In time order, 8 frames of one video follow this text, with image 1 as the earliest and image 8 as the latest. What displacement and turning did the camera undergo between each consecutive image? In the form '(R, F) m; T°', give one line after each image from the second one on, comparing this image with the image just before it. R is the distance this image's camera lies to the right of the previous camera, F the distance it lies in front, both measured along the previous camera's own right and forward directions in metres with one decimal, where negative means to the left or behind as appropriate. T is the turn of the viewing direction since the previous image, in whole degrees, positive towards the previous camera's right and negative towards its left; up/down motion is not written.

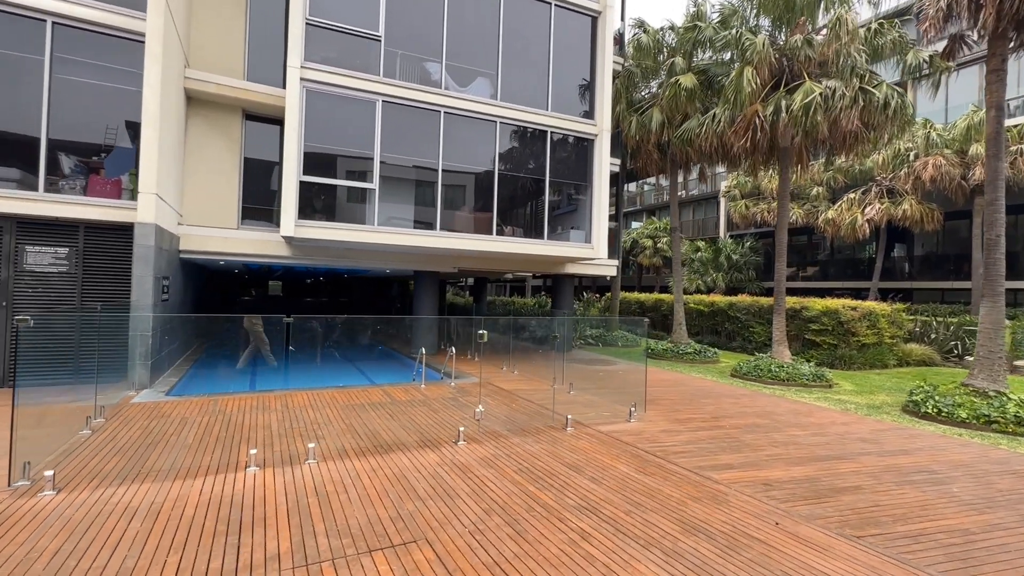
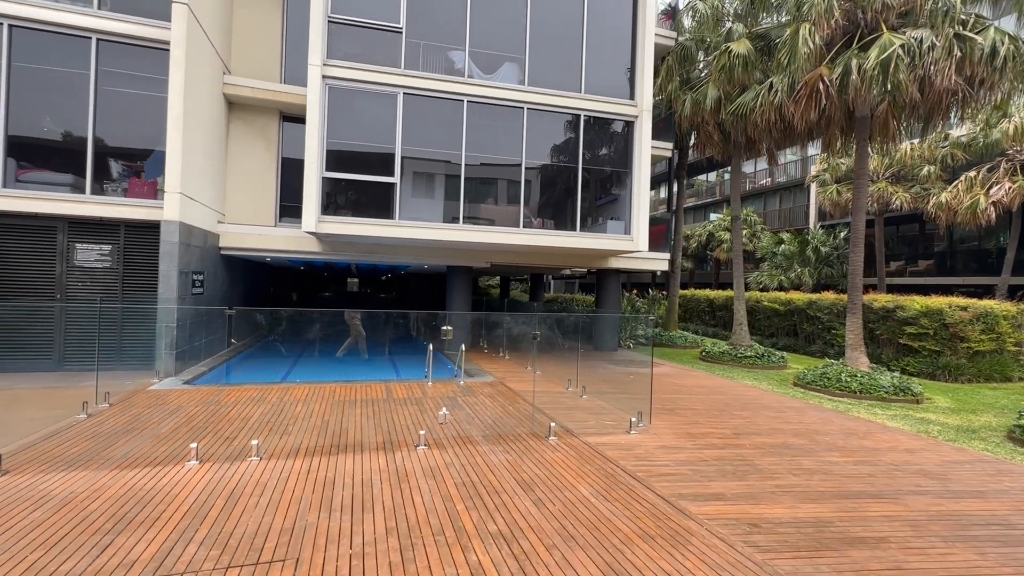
(+1.2, +0.6) m; -10°
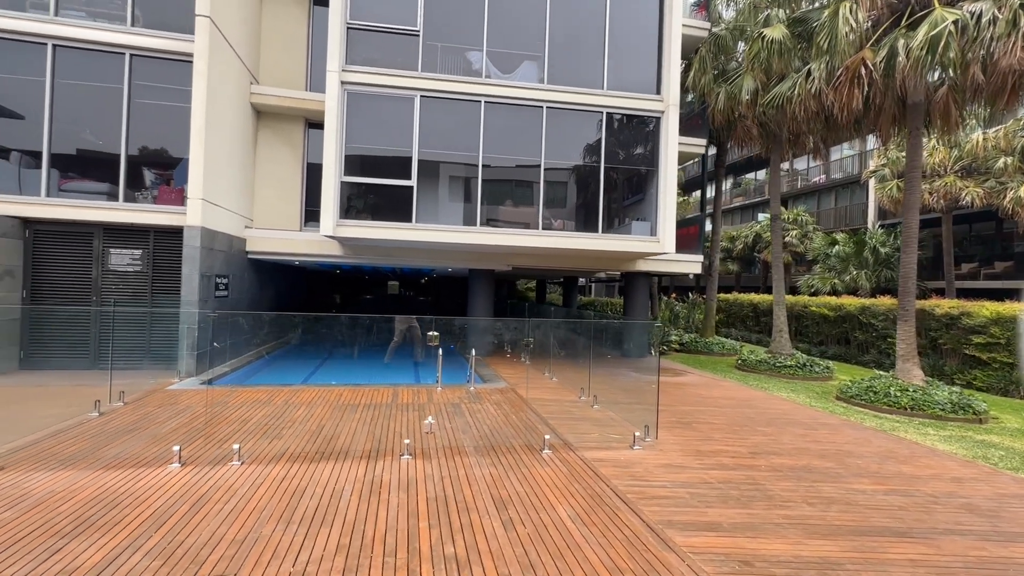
(+0.6, +0.3) m; -6°
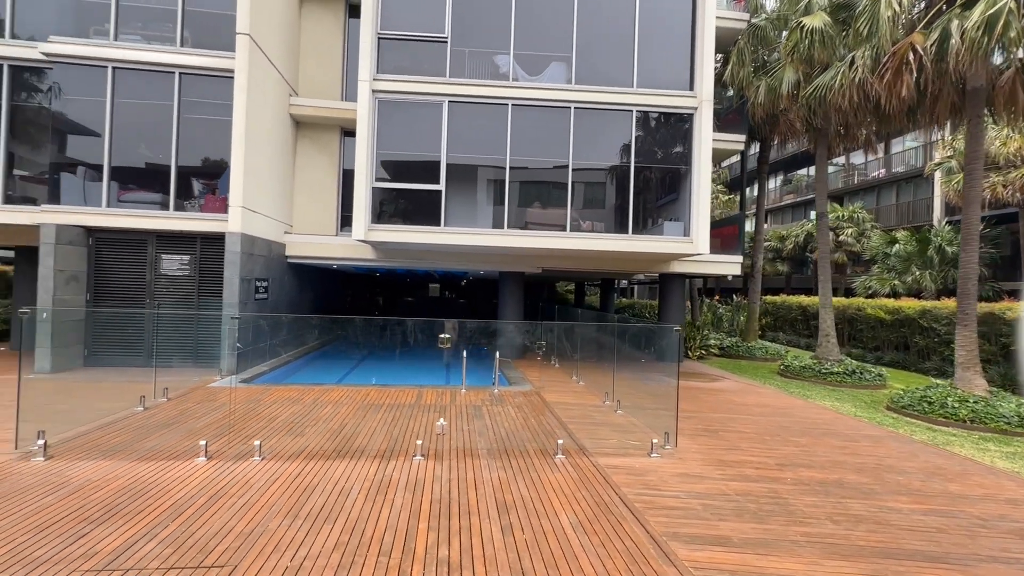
(+0.3, 0.0) m; -5°
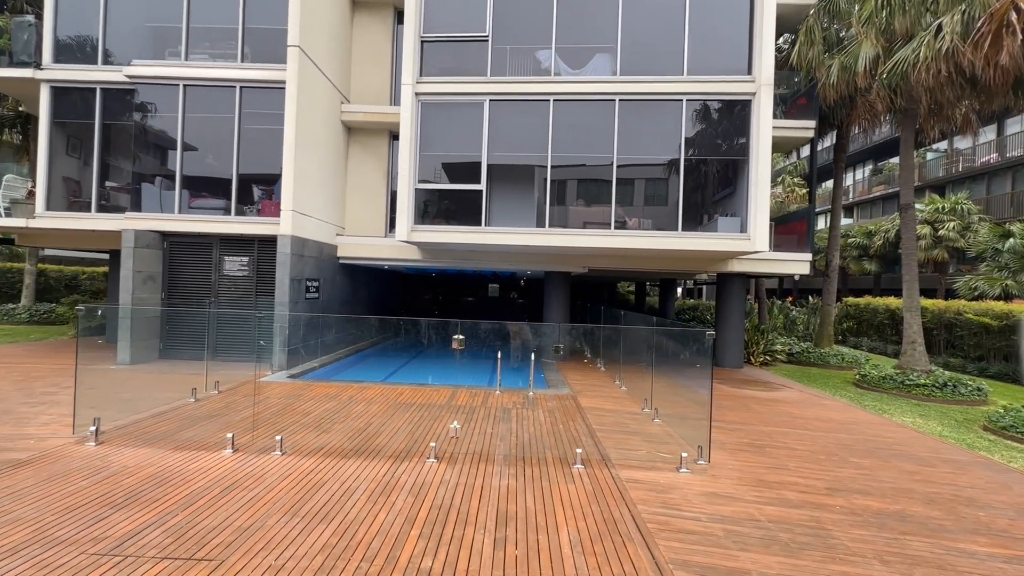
(+0.5, +0.2) m; -8°
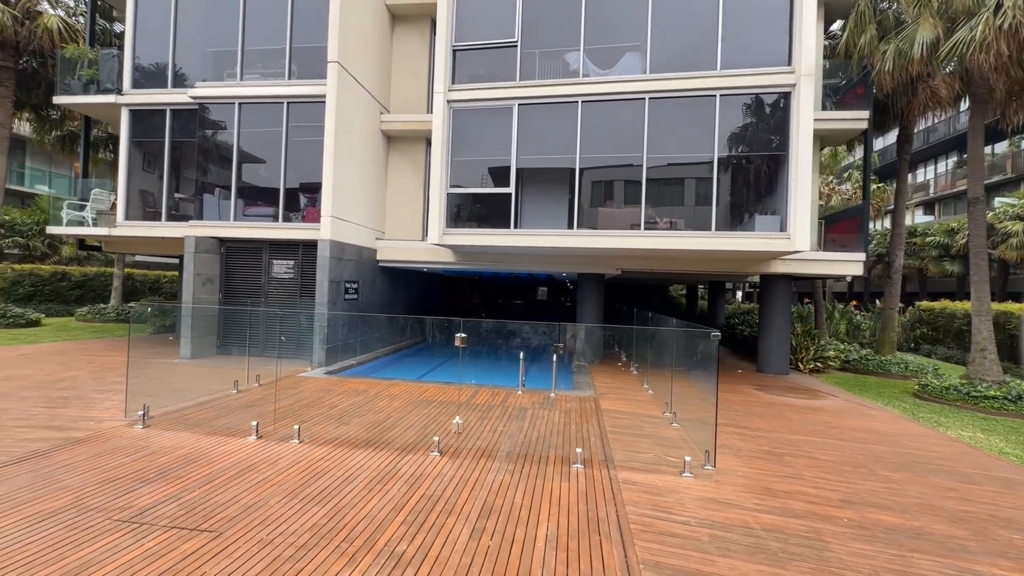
(+0.6, -0.1) m; -7°
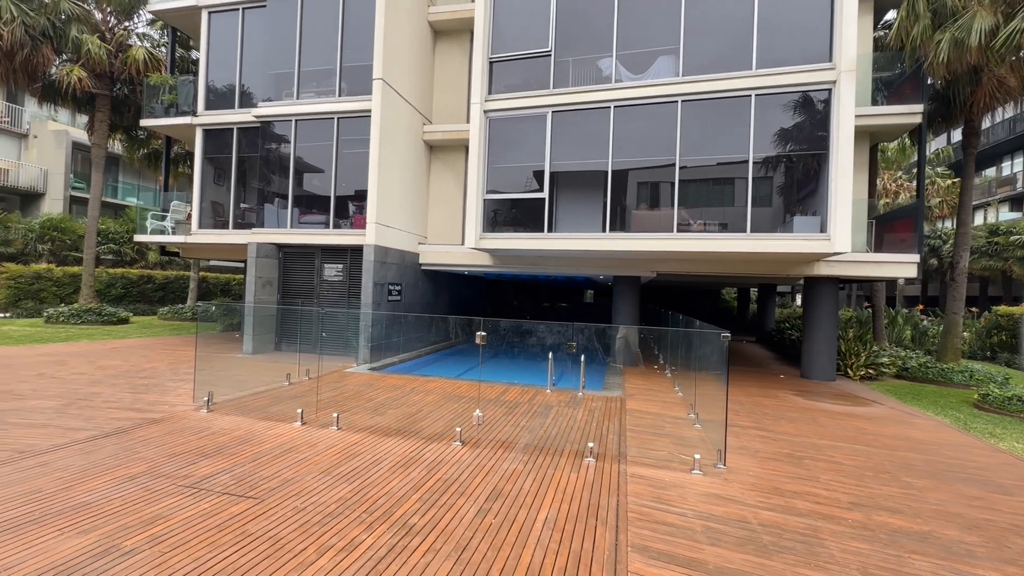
(+0.4, -0.3) m; -6°
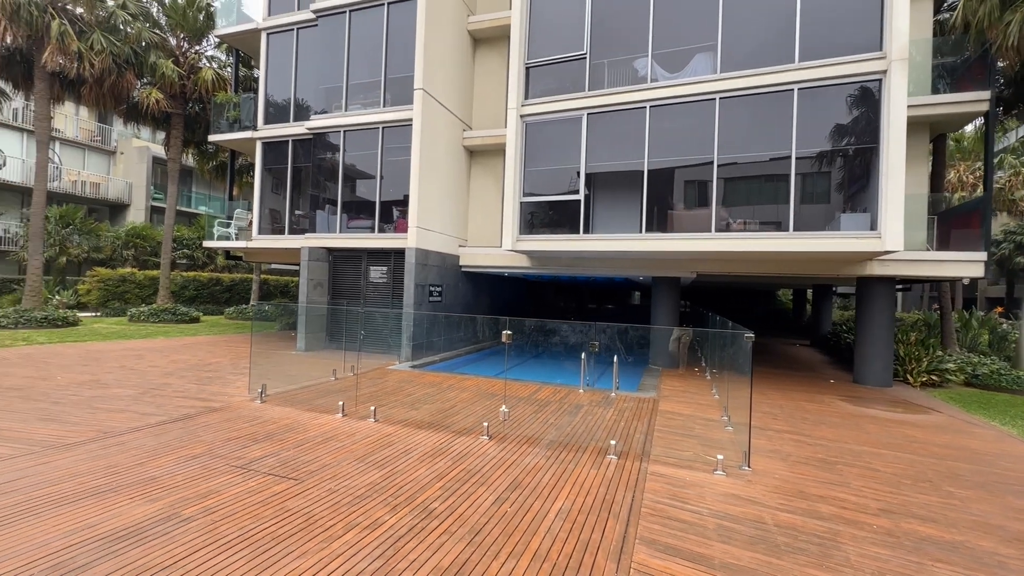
(+0.3, -0.2) m; -6°
